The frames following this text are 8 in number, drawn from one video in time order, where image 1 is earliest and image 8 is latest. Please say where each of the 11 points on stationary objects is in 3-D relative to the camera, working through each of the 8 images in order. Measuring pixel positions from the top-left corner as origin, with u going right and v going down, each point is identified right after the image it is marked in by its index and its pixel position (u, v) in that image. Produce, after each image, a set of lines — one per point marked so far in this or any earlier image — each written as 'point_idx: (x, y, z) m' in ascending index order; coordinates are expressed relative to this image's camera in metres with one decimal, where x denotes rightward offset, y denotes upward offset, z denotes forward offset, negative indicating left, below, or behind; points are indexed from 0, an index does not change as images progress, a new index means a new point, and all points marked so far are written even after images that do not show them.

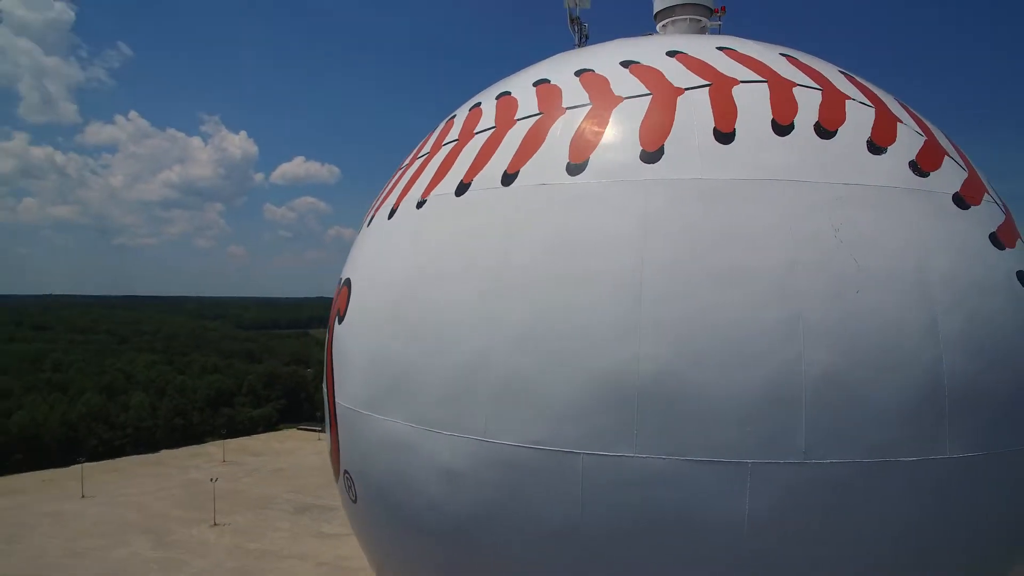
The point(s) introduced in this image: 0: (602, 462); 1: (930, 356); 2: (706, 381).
0: (+0.6, -1.2, +4.1) m
1: (+2.8, -0.5, +4.1) m
2: (+1.3, -0.6, +4.0) m
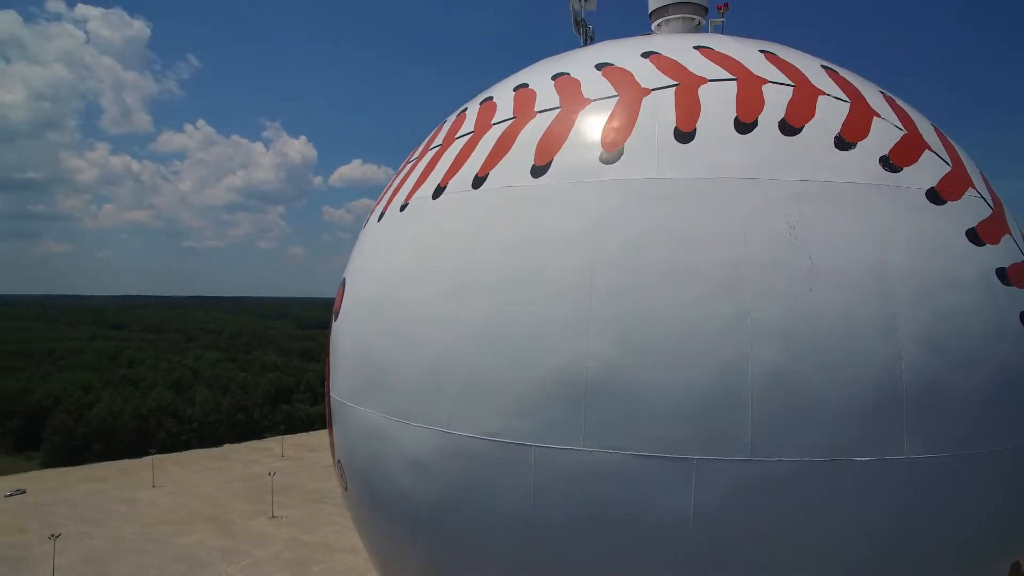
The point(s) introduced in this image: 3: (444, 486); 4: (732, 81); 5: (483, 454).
0: (+0.3, -1.2, +4.3) m
1: (+2.5, -0.5, +4.1) m
2: (+0.9, -0.6, +4.1) m
3: (-0.6, -1.6, +4.8) m
4: (+1.8, +1.7, +5.0) m
5: (-0.2, -1.2, +4.5) m
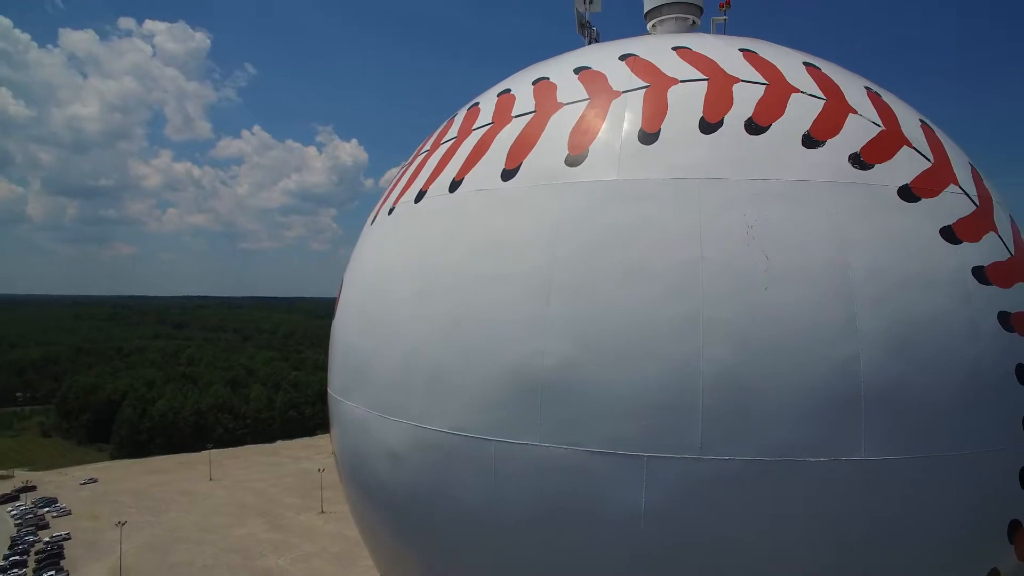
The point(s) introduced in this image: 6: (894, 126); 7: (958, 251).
0: (0.0, -1.2, +4.4) m
1: (+2.2, -0.4, +4.0) m
2: (+0.6, -0.6, +4.1) m
3: (-0.8, -1.6, +5.0) m
4: (+1.6, +1.7, +5.0) m
5: (-0.5, -1.2, +4.7) m
6: (+3.1, +1.3, +4.9) m
7: (+3.3, +0.3, +4.4) m
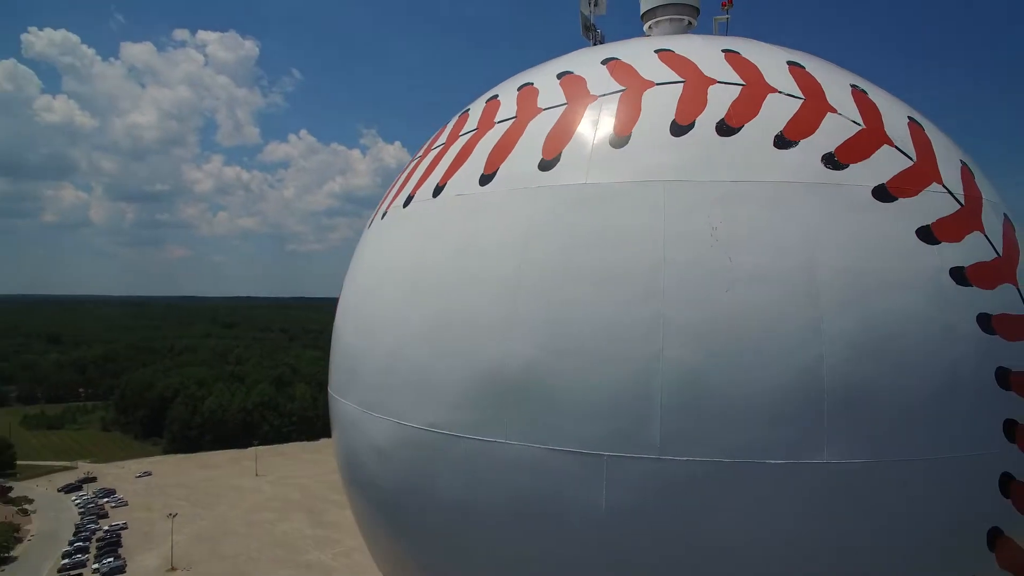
0: (-0.2, -1.2, +4.5) m
1: (+1.9, -0.5, +4.0) m
2: (+0.4, -0.6, +4.2) m
3: (-1.0, -1.6, +5.1) m
4: (+1.4, +1.7, +5.0) m
5: (-0.7, -1.3, +4.8) m
6: (+2.9, +1.3, +4.8) m
7: (+3.1, +0.3, +4.3) m
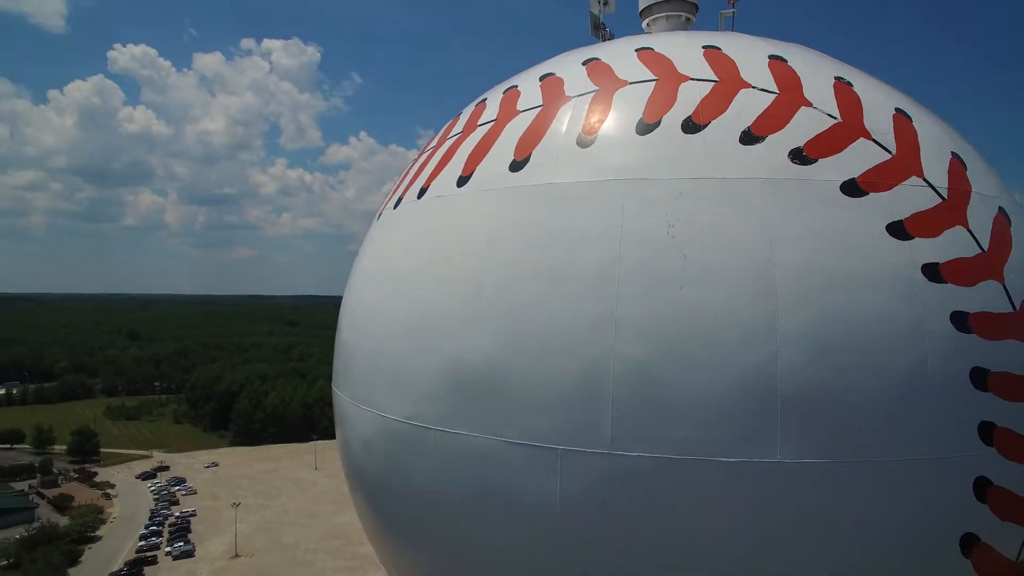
0: (-0.5, -1.2, +4.7) m
1: (+1.6, -0.4, +4.0) m
2: (+0.1, -0.6, +4.3) m
3: (-1.2, -1.6, +5.4) m
4: (+1.1, +1.7, +5.0) m
5: (-0.9, -1.2, +5.0) m
6: (+2.7, +1.4, +4.7) m
7: (+2.8, +0.3, +4.2) m
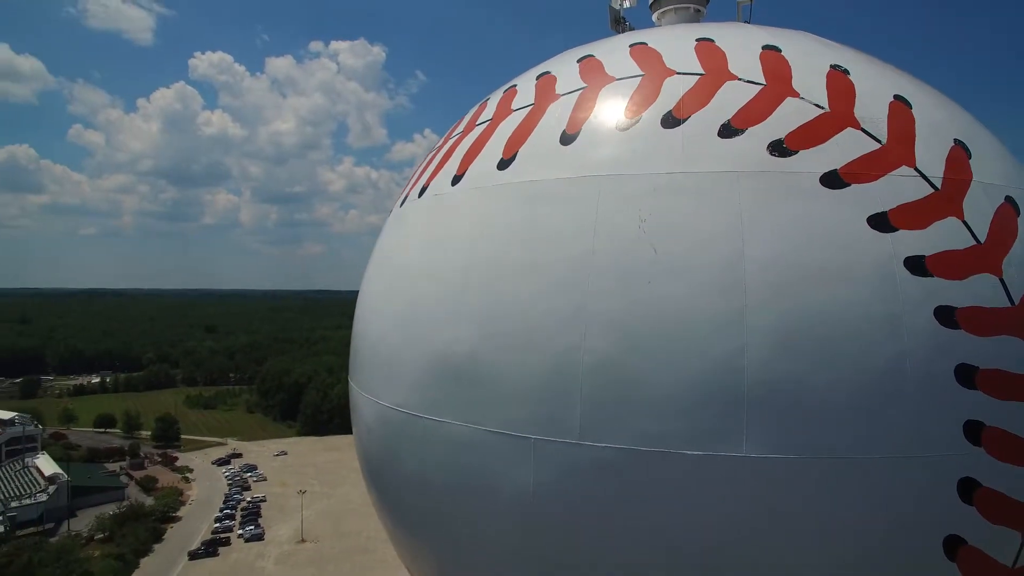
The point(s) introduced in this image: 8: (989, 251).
0: (-0.6, -1.1, +4.9) m
1: (+1.4, -0.4, +4.0) m
2: (-0.1, -0.6, +4.5) m
3: (-1.2, -1.5, +5.6) m
4: (+1.0, +1.8, +5.0) m
5: (-1.0, -1.2, +5.3) m
6: (+2.5, +1.4, +4.6) m
7: (+2.6, +0.3, +4.1) m
8: (+3.3, +0.3, +4.2) m
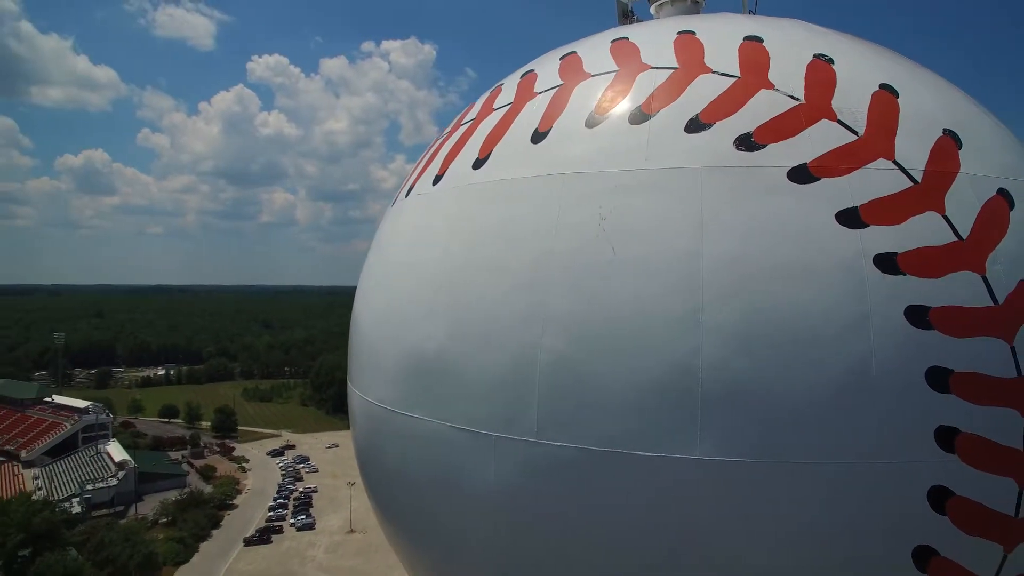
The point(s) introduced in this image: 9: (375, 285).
0: (-0.8, -1.1, +5.0) m
1: (+1.1, -0.4, +3.9) m
2: (-0.3, -0.5, +4.5) m
3: (-1.4, -1.5, +5.8) m
4: (+0.8, +1.8, +5.0) m
5: (-1.2, -1.2, +5.4) m
6: (+2.3, +1.4, +4.4) m
7: (+2.3, +0.3, +3.9) m
8: (+3.0, +0.3, +4.0) m
9: (-1.4, 0.0, +6.0) m
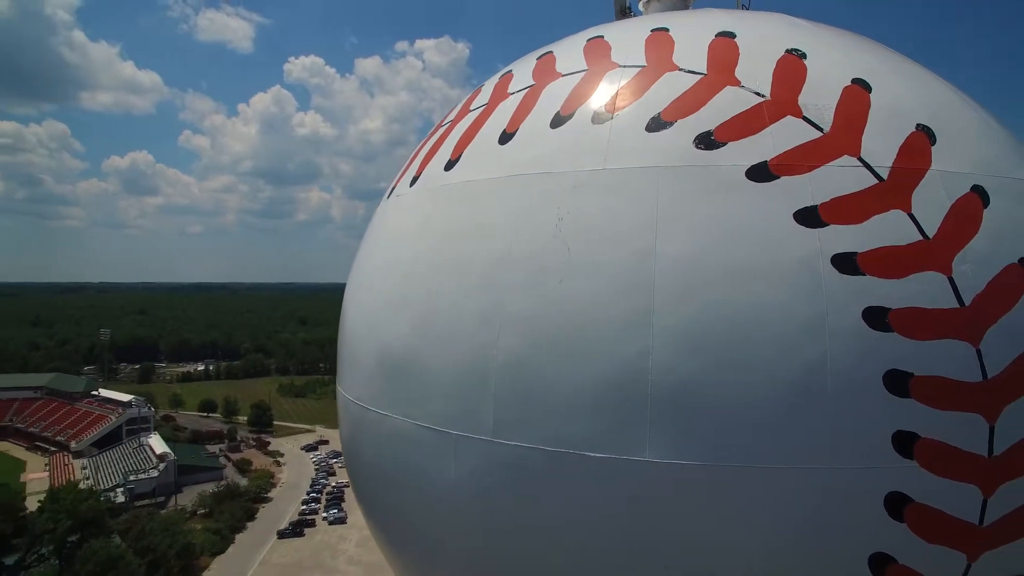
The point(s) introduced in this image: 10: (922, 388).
0: (-1.1, -1.1, +5.0) m
1: (+0.8, -0.4, +3.9) m
2: (-0.6, -0.5, +4.6) m
3: (-1.6, -1.5, +5.9) m
4: (+0.6, +1.8, +5.0) m
5: (-1.4, -1.2, +5.5) m
6: (+2.0, +1.4, +4.3) m
7: (+2.0, +0.3, +3.8) m
8: (+2.7, +0.3, +3.8) m
9: (-1.6, 0.0, +6.1) m
10: (+2.5, -0.6, +3.6) m
